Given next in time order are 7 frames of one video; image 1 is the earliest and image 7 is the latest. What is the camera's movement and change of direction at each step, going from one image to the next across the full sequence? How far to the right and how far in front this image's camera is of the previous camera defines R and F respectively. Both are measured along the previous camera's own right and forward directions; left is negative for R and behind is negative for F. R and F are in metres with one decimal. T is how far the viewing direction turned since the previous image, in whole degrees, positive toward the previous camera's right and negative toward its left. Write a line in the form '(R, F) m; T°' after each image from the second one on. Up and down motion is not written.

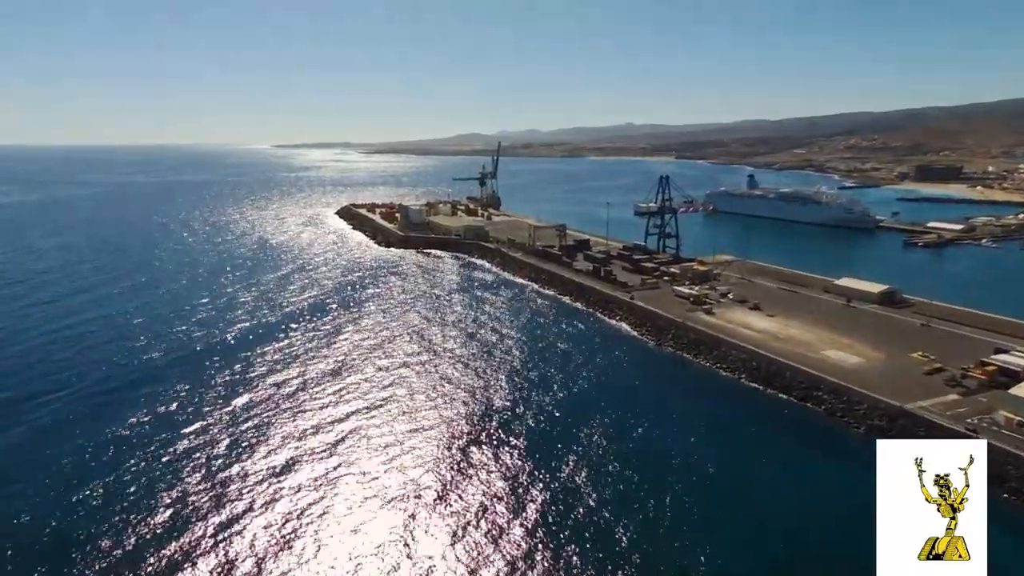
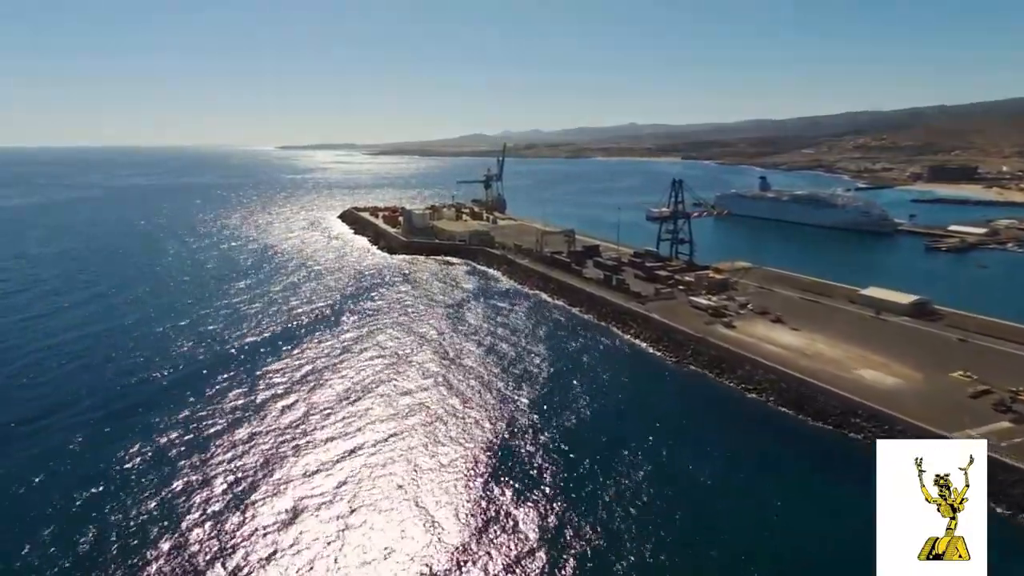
(-0.2, +1.6) m; 0°
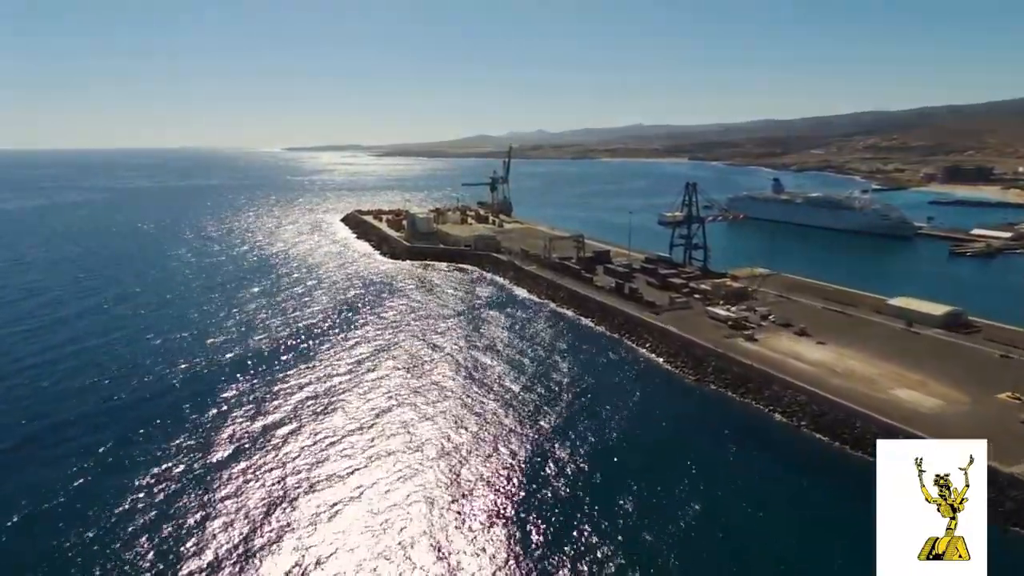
(-0.1, +1.6) m; -1°
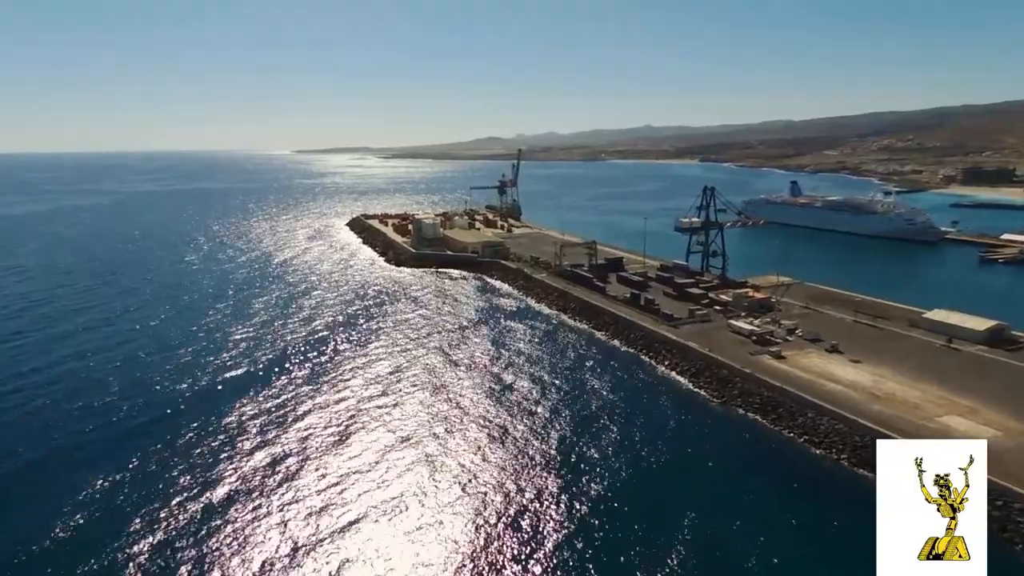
(0.0, +1.7) m; -1°
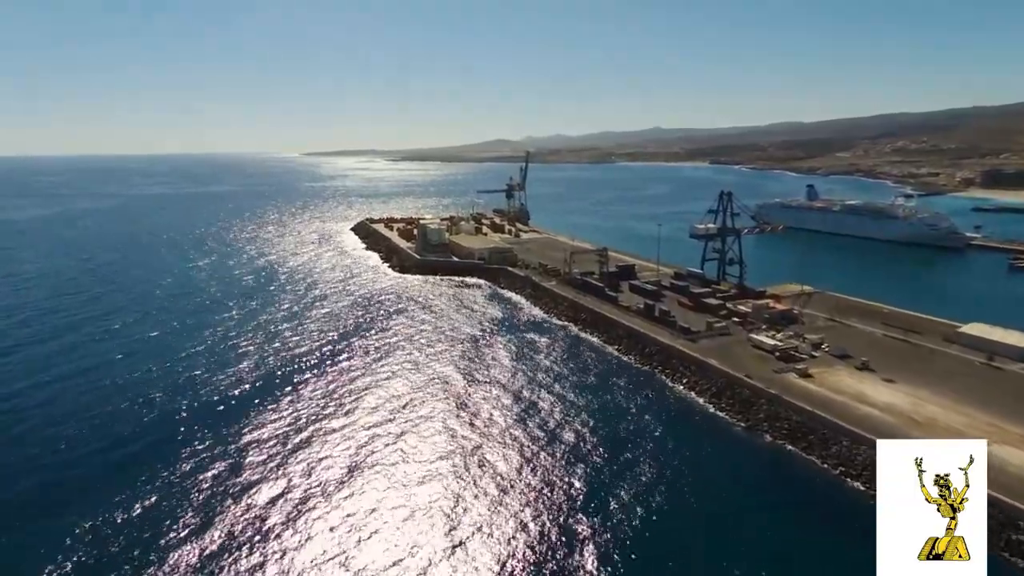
(0.0, +1.5) m; -1°
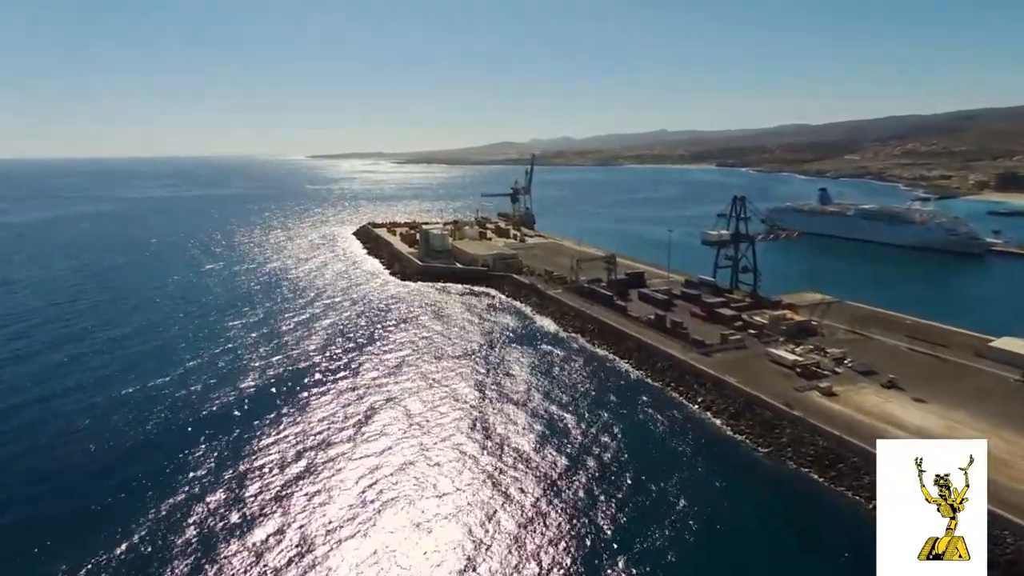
(0.0, +1.3) m; -1°
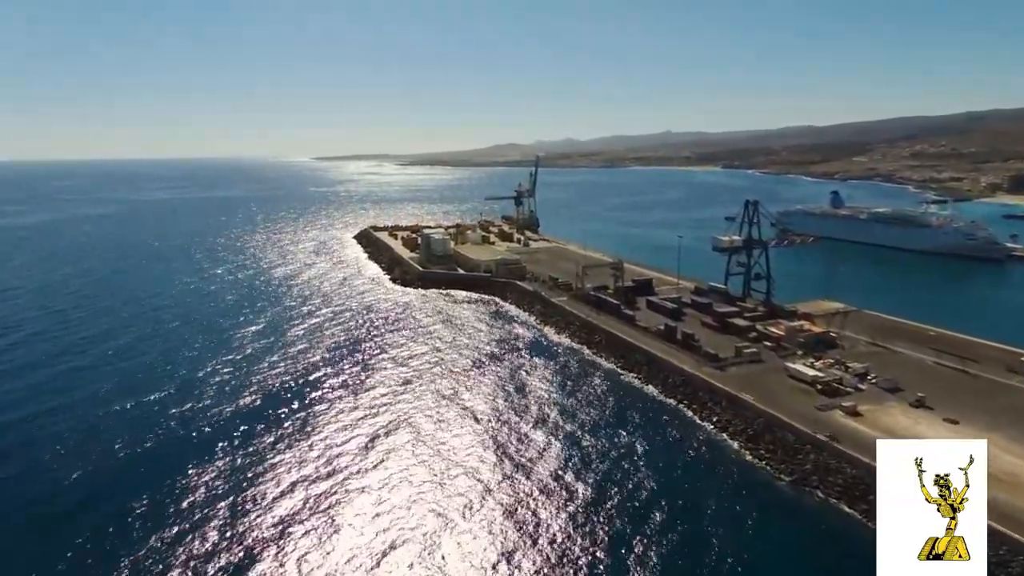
(+0.1, +1.3) m; 0°
